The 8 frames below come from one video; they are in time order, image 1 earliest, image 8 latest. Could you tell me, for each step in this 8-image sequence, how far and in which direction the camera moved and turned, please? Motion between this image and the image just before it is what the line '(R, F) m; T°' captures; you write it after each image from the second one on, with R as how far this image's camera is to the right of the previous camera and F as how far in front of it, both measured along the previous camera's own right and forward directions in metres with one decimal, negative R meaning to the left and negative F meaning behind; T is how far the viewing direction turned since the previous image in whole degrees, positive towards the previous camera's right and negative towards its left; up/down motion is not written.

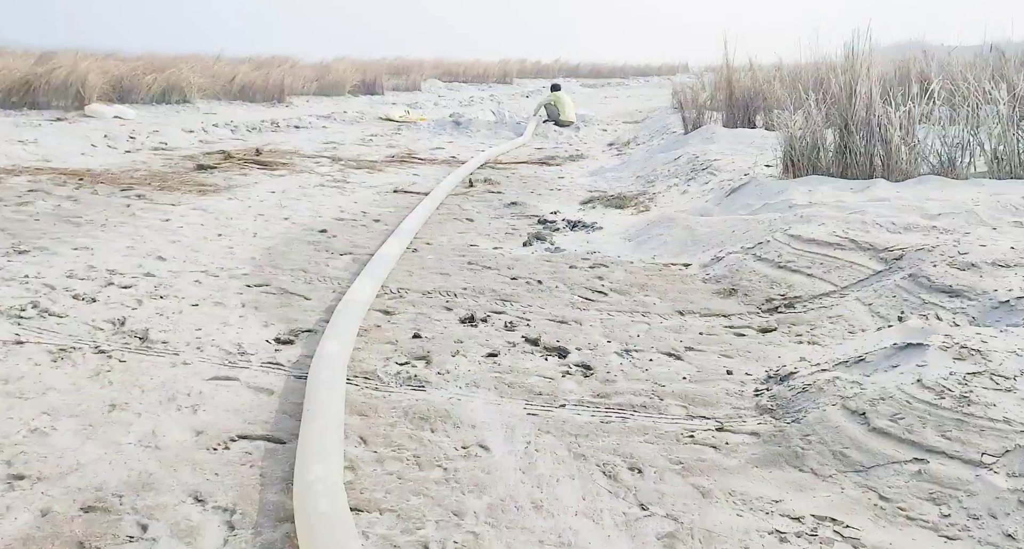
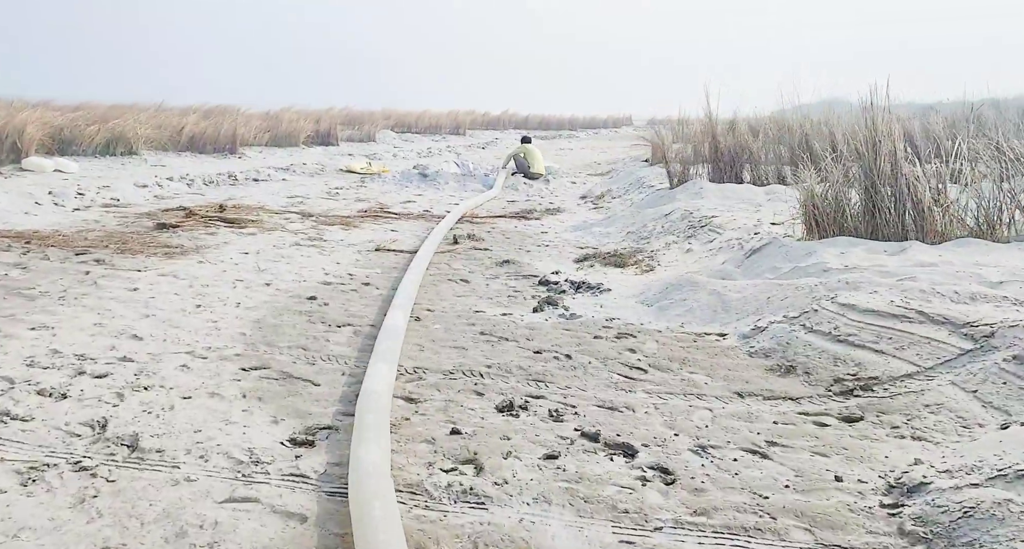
(-0.3, +0.5) m; +3°
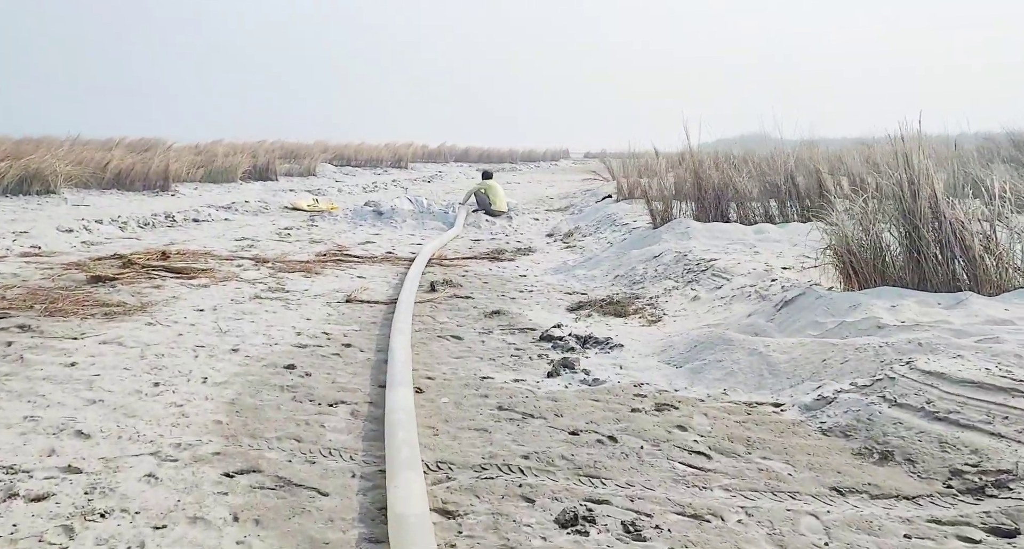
(-0.4, +0.7) m; +4°
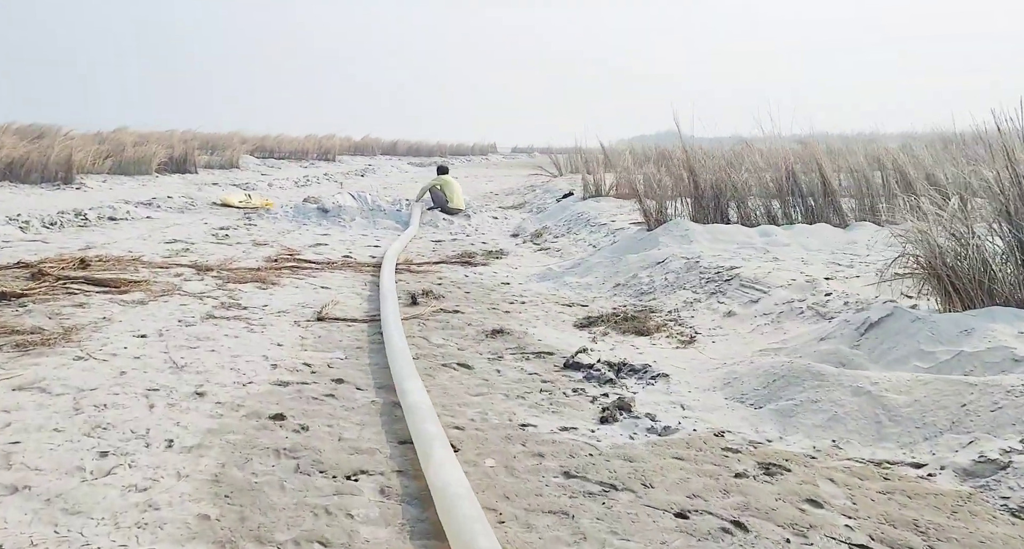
(-0.5, +0.9) m; +5°
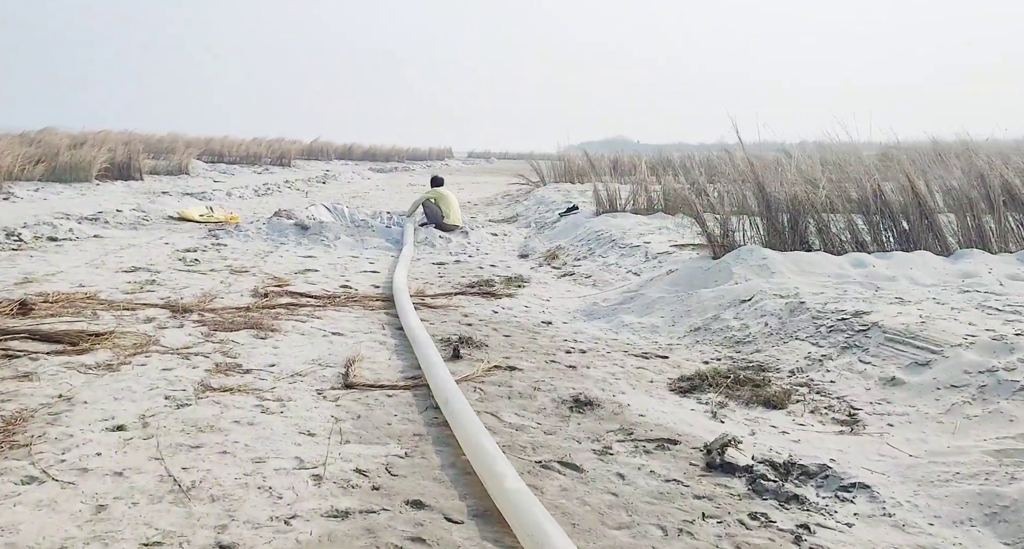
(-0.7, +1.3) m; +3°
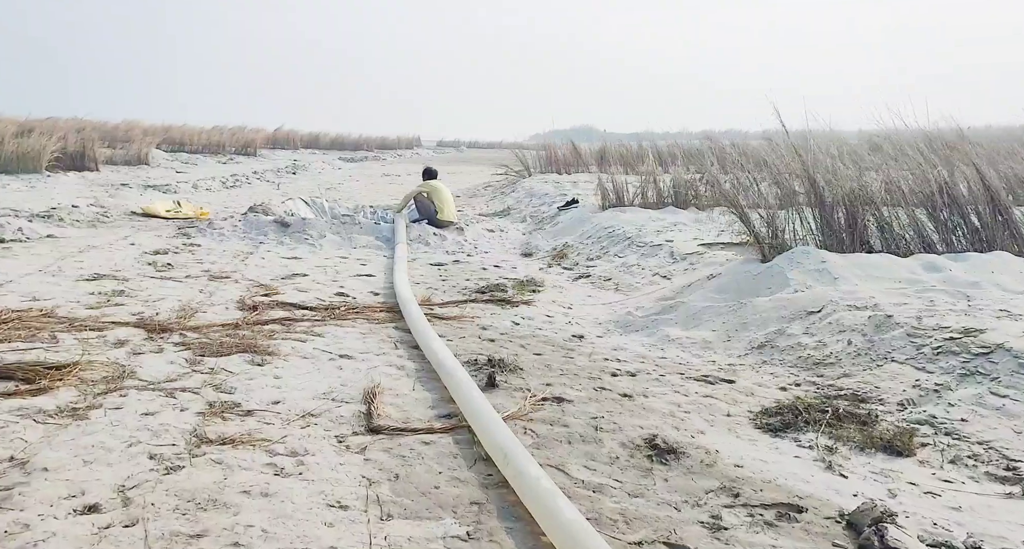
(-0.4, +0.8) m; +2°
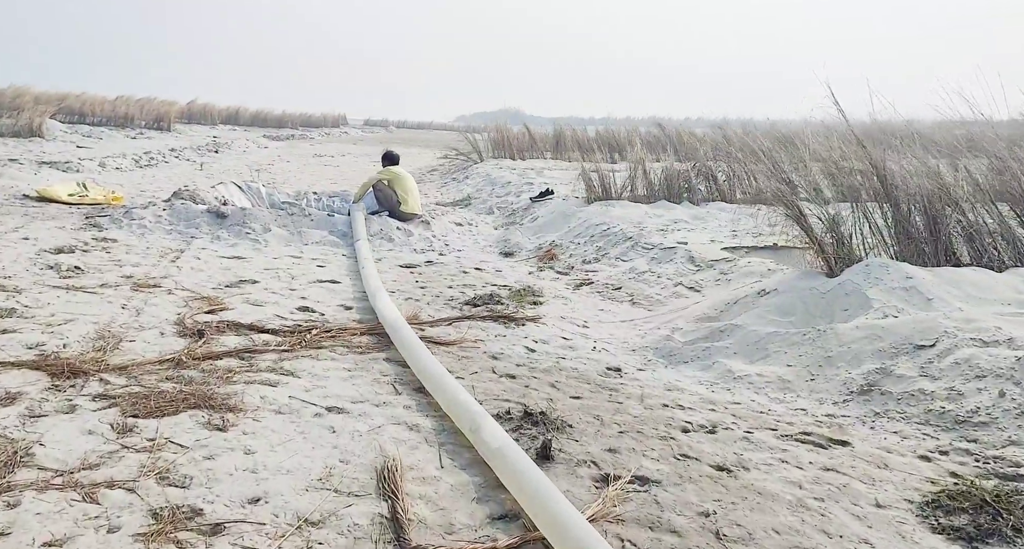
(-0.5, +1.2) m; +5°
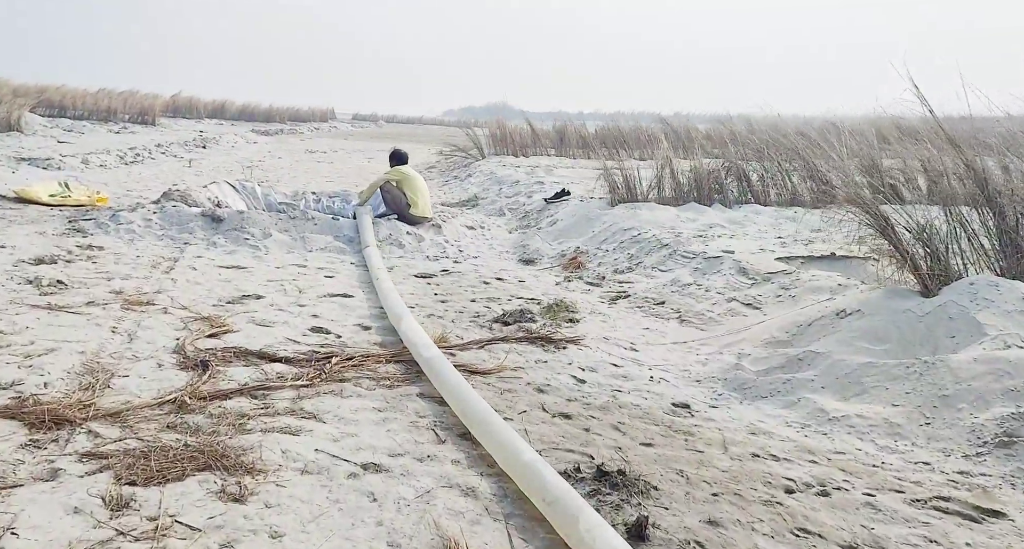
(-0.3, +0.6) m; +1°
